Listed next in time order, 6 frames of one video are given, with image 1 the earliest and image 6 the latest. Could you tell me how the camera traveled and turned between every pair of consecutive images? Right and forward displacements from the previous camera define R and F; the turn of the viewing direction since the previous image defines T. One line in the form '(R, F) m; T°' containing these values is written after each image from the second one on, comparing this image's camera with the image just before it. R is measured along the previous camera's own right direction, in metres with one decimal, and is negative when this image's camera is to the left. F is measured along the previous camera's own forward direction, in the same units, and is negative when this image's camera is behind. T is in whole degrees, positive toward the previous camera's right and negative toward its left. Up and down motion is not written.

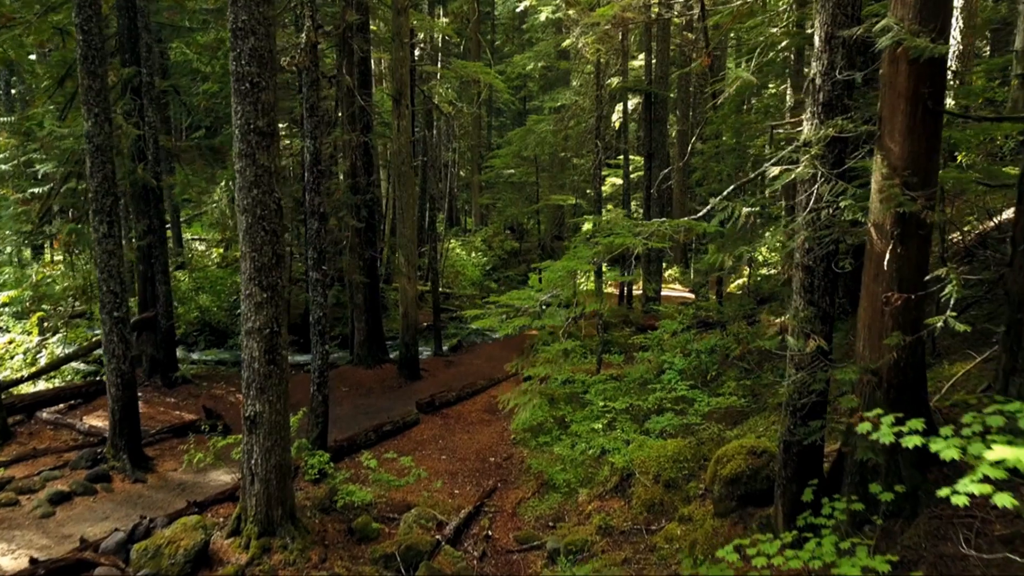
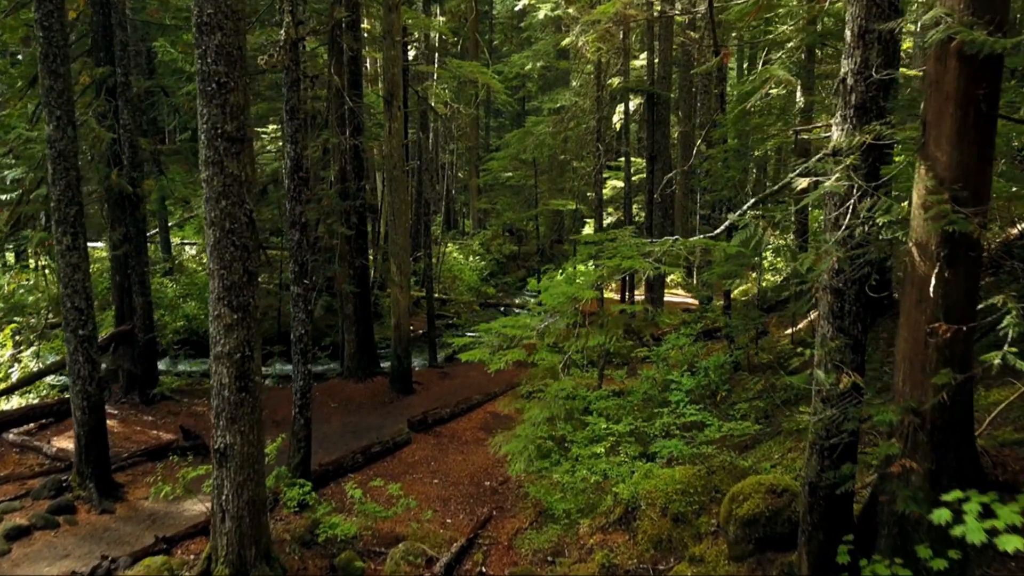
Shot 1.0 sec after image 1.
(+0.1, +0.6) m; 0°
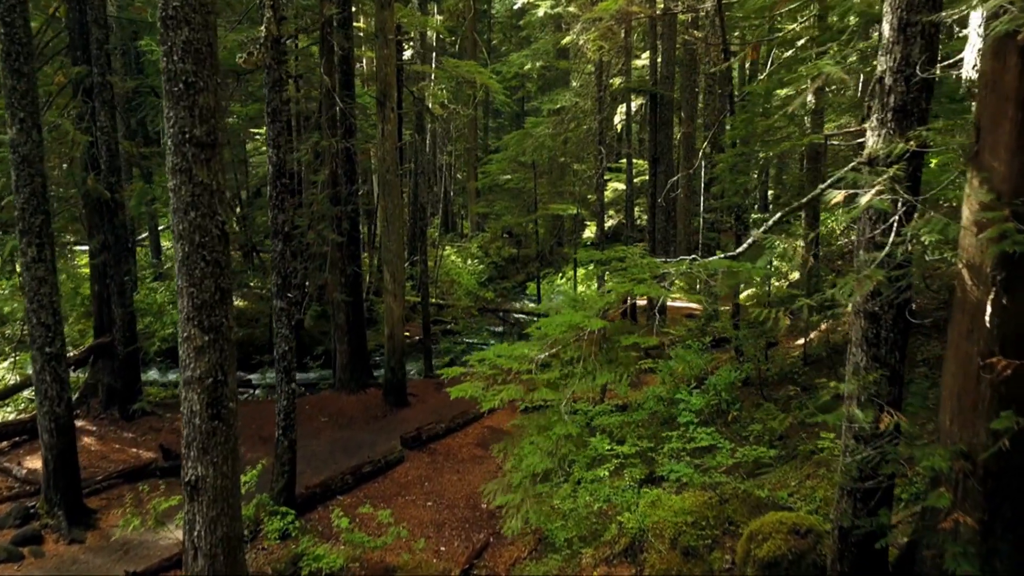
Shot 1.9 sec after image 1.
(0.0, +0.5) m; 0°
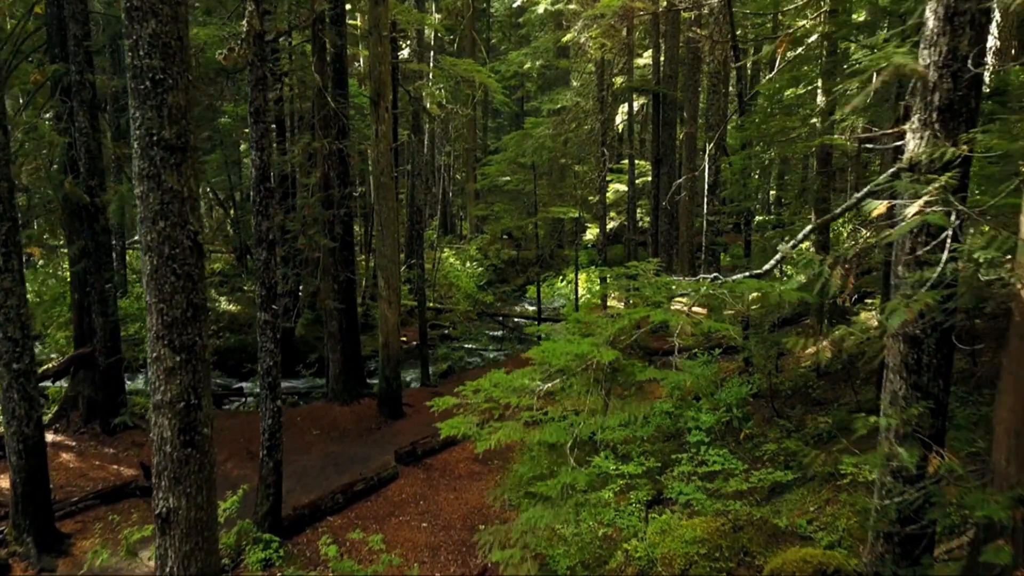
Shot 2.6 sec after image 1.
(0.0, +0.4) m; 0°
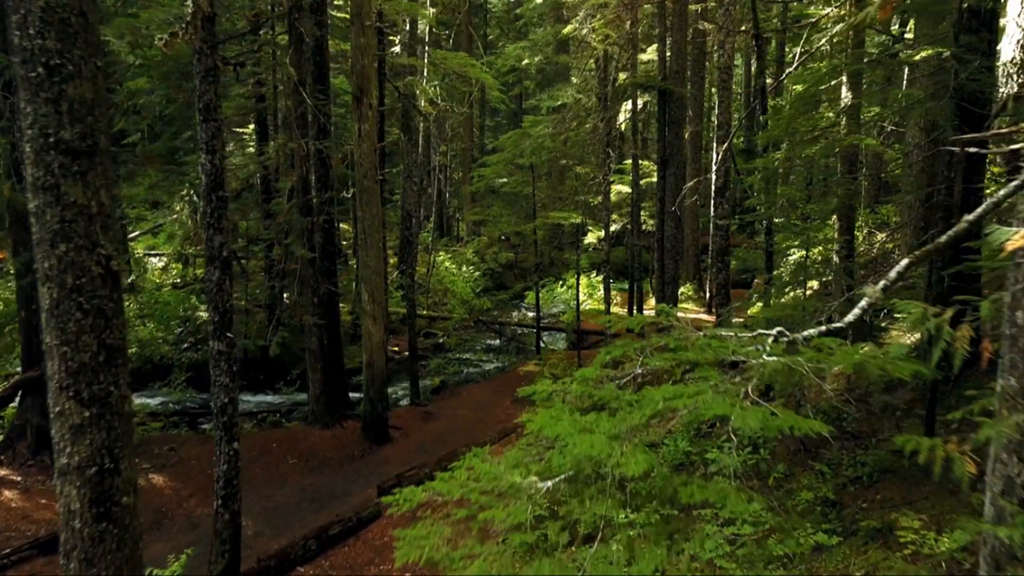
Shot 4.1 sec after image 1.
(+0.1, +0.9) m; 0°
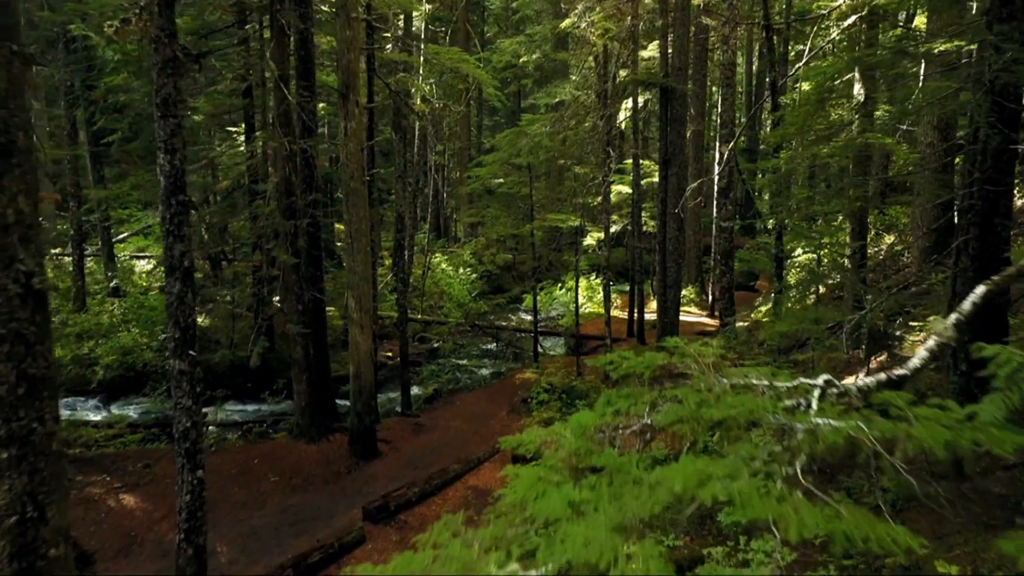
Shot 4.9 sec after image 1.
(+0.1, +0.5) m; 0°
